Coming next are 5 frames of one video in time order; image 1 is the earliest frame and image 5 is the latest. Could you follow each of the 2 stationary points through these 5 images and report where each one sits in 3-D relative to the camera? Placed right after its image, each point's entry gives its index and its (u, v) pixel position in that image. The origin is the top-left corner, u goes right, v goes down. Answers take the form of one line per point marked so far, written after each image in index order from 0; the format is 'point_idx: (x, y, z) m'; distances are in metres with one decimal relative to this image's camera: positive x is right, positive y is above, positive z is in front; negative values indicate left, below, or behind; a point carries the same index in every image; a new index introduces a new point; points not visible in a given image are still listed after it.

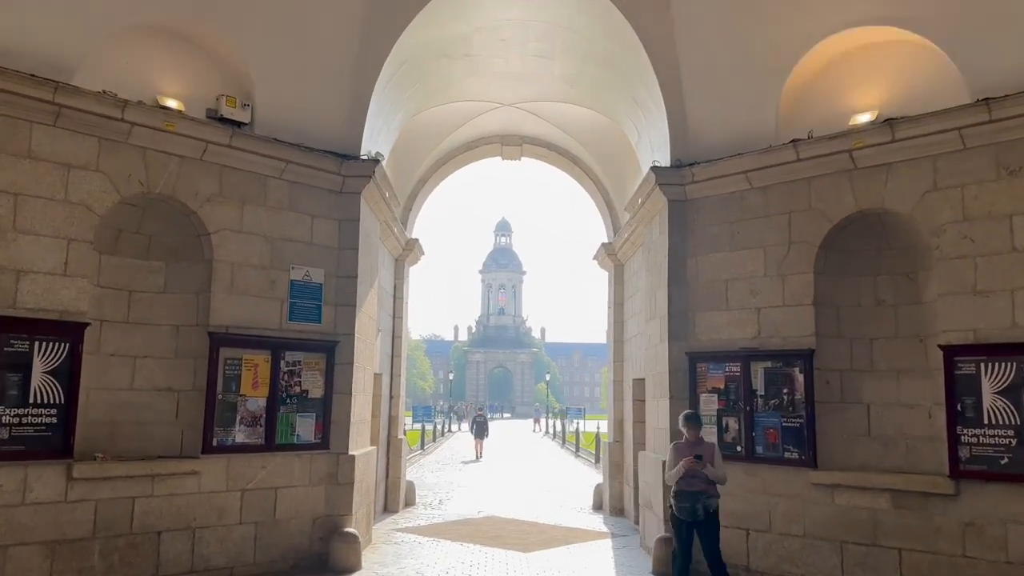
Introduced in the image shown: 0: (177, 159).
0: (-3.5, +1.4, +8.0) m
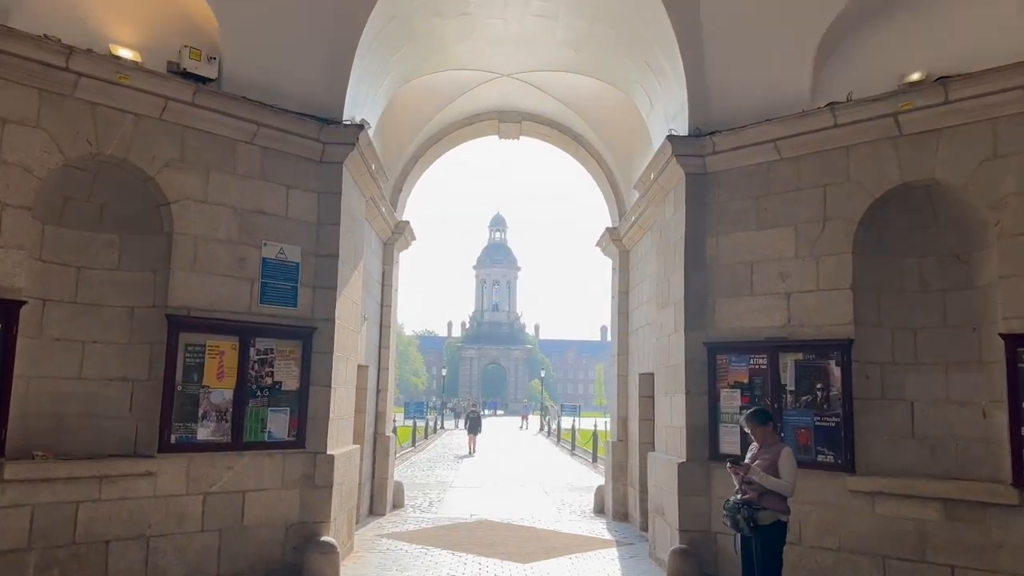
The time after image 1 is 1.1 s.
0: (-3.5, +1.6, +7.1) m
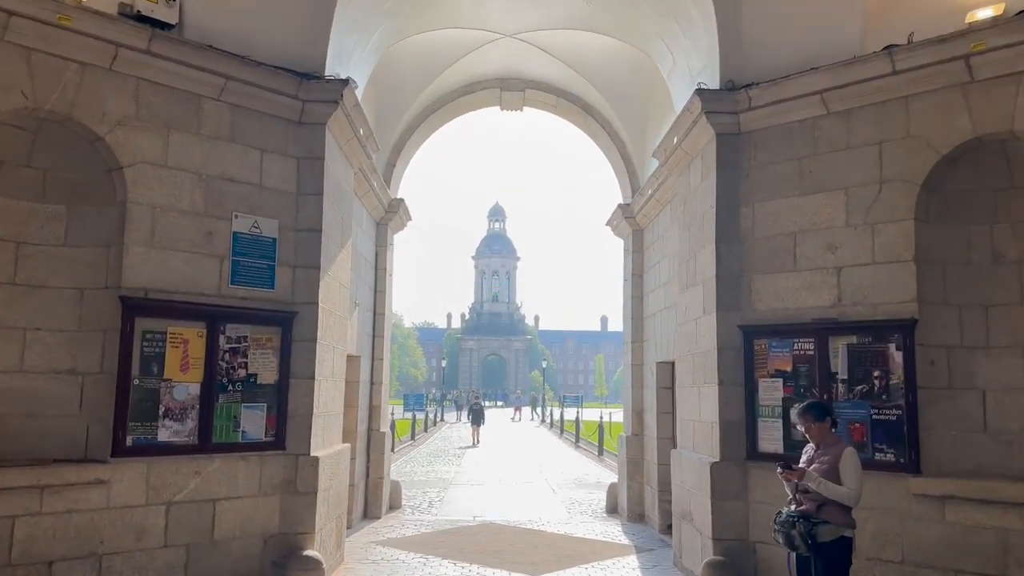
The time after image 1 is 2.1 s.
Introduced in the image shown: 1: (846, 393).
0: (-3.5, +1.8, +6.0) m
1: (+2.8, -0.9, +6.4) m
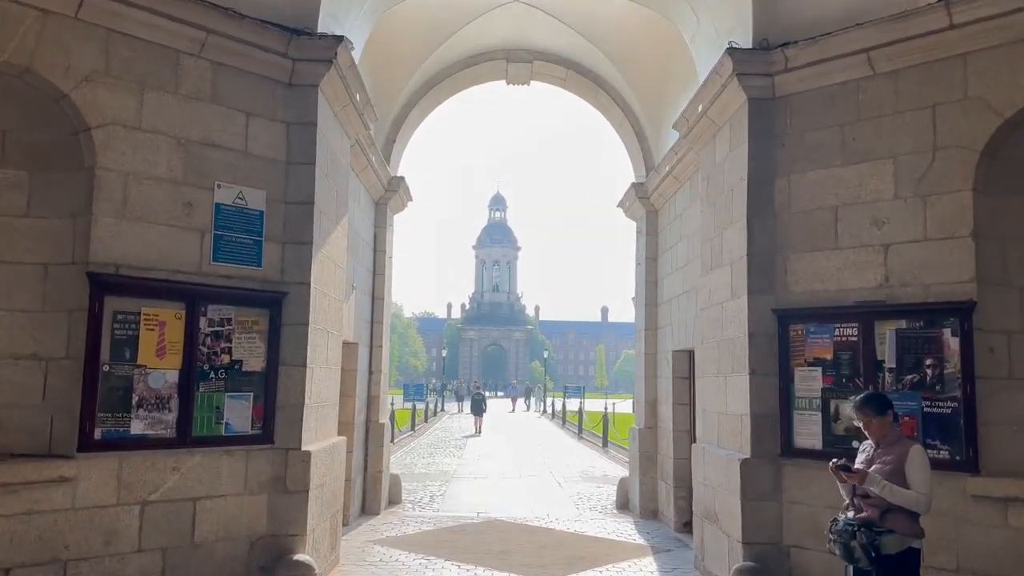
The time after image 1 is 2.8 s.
0: (-3.4, +1.9, +5.4) m
1: (+2.9, -0.7, +5.8) m
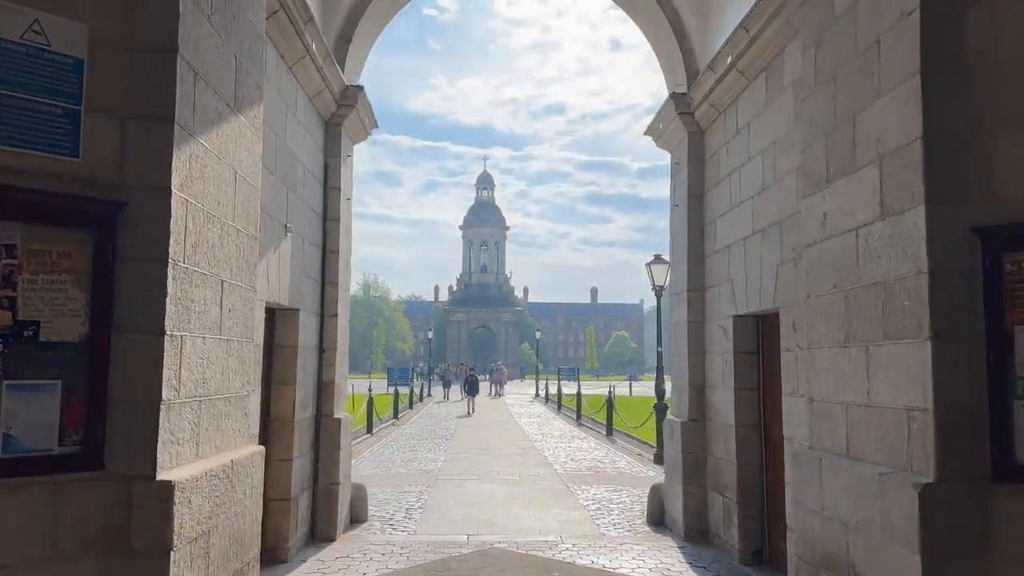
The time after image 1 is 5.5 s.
0: (-3.3, +2.3, +2.6) m
1: (+3.0, -0.3, +3.1) m
